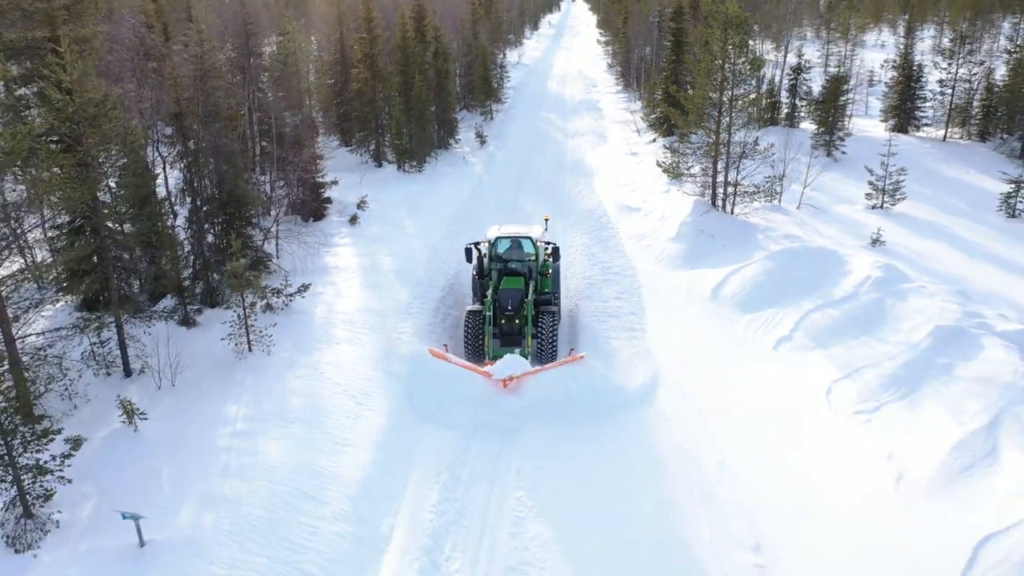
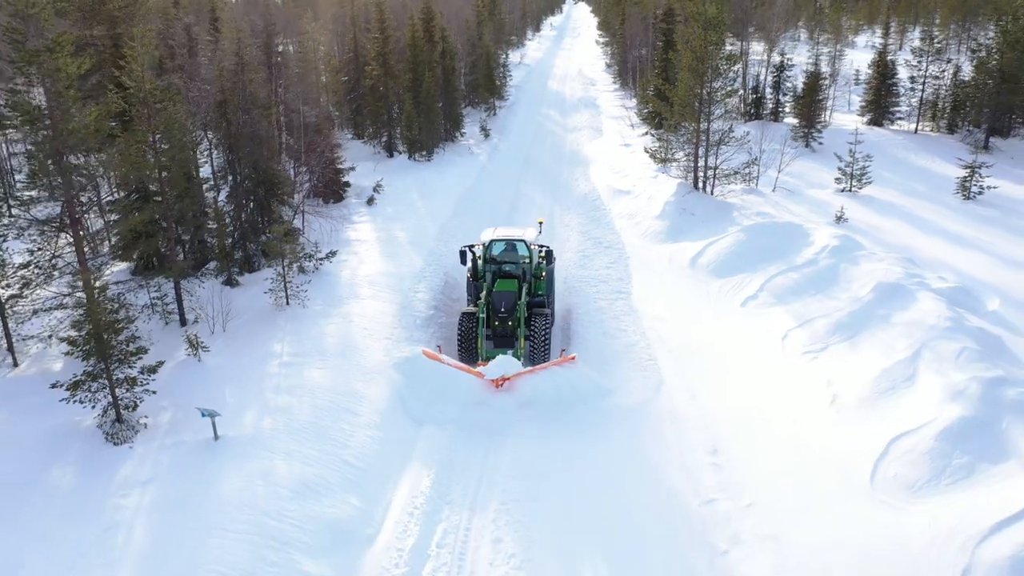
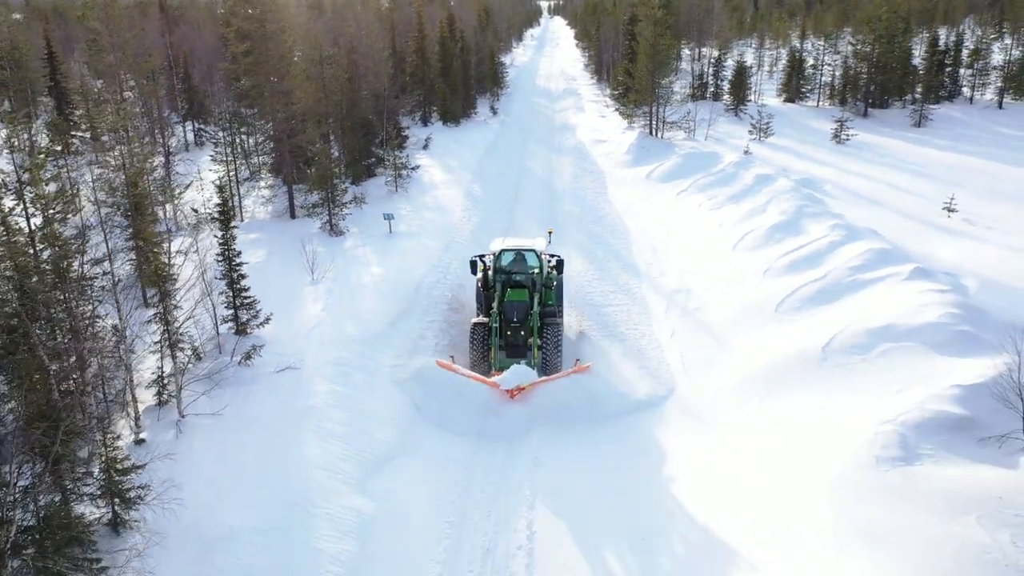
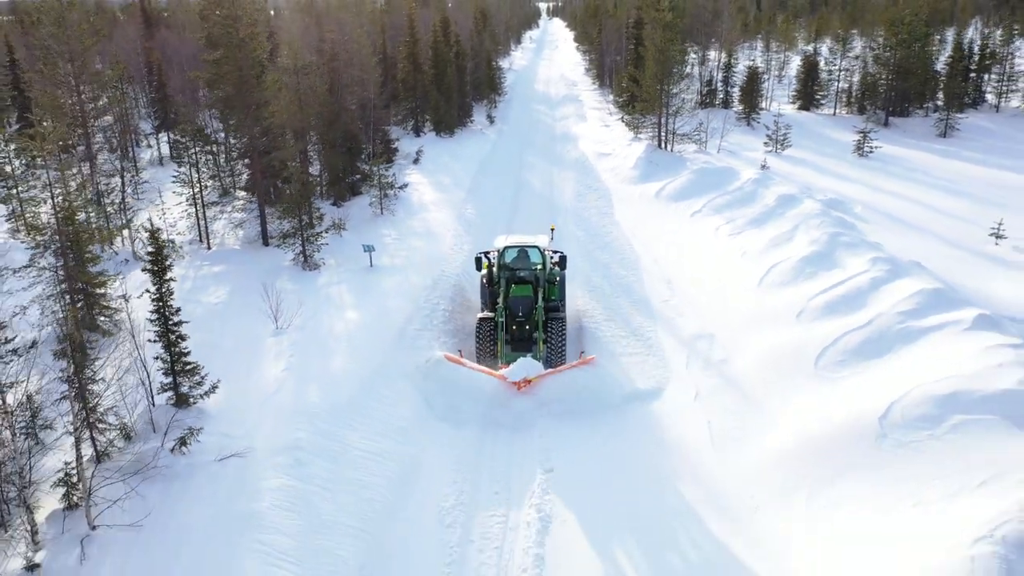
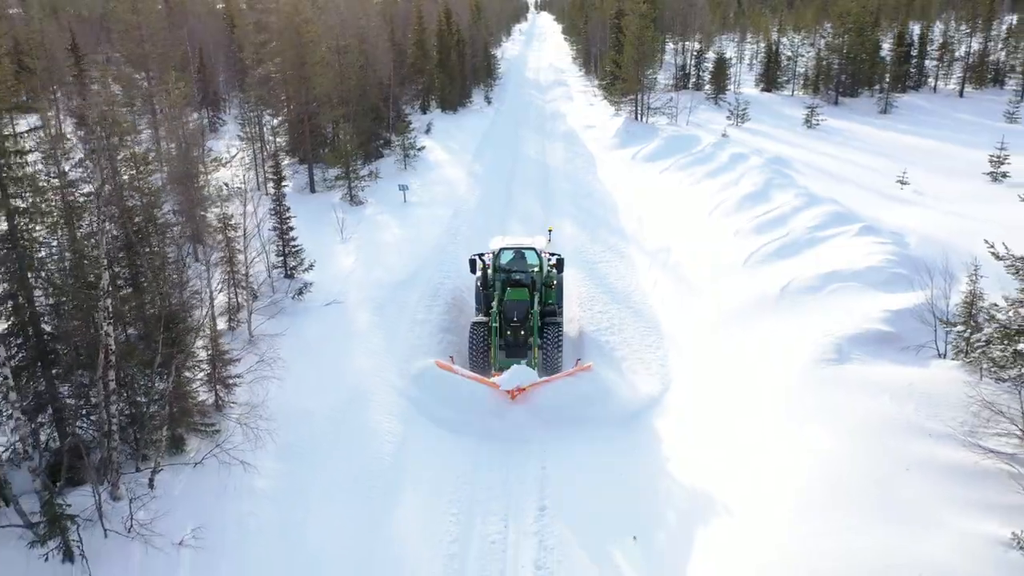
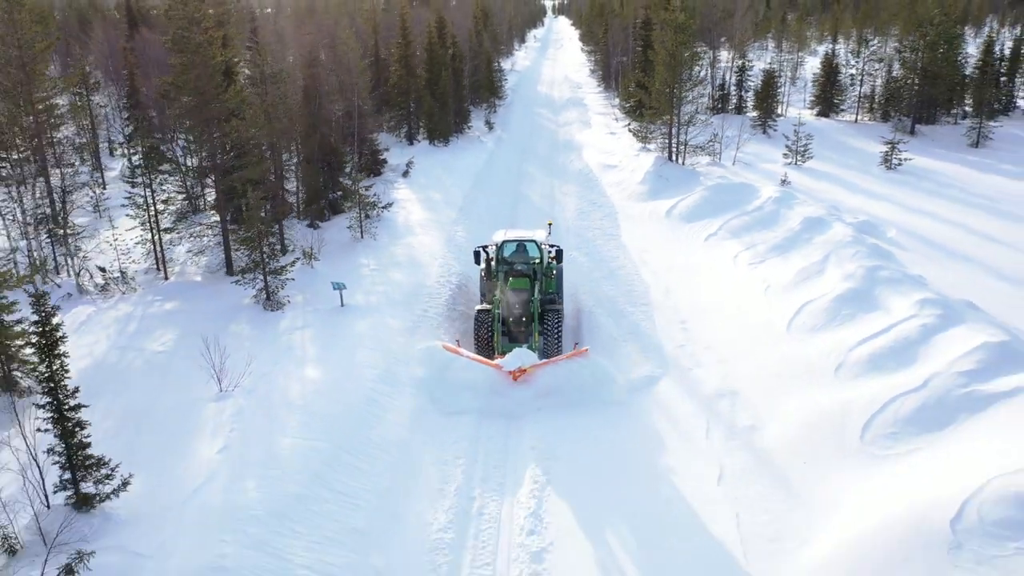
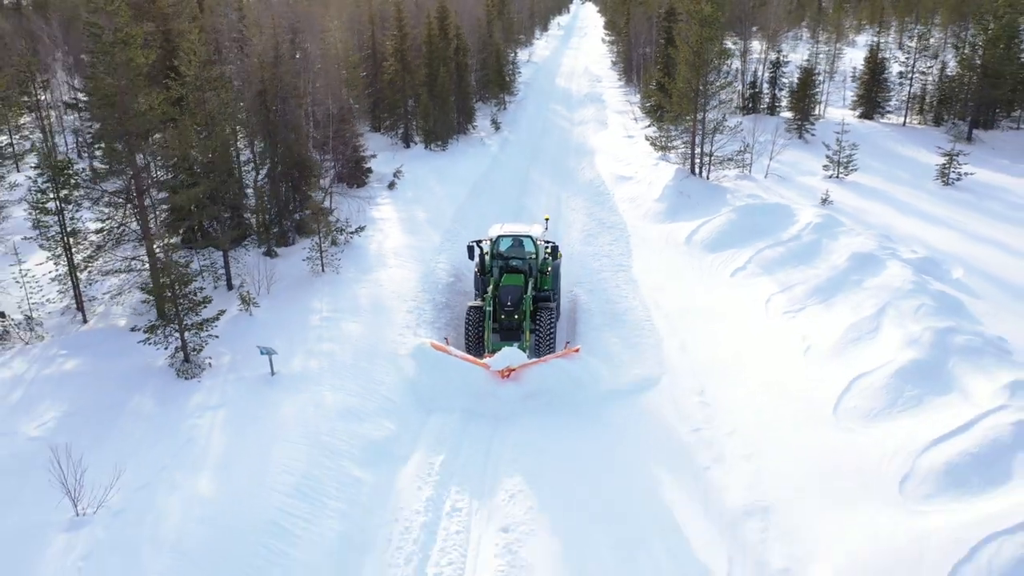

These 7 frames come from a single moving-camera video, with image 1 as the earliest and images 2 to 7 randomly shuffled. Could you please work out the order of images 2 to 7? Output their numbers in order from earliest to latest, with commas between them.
2, 7, 6, 4, 3, 5
